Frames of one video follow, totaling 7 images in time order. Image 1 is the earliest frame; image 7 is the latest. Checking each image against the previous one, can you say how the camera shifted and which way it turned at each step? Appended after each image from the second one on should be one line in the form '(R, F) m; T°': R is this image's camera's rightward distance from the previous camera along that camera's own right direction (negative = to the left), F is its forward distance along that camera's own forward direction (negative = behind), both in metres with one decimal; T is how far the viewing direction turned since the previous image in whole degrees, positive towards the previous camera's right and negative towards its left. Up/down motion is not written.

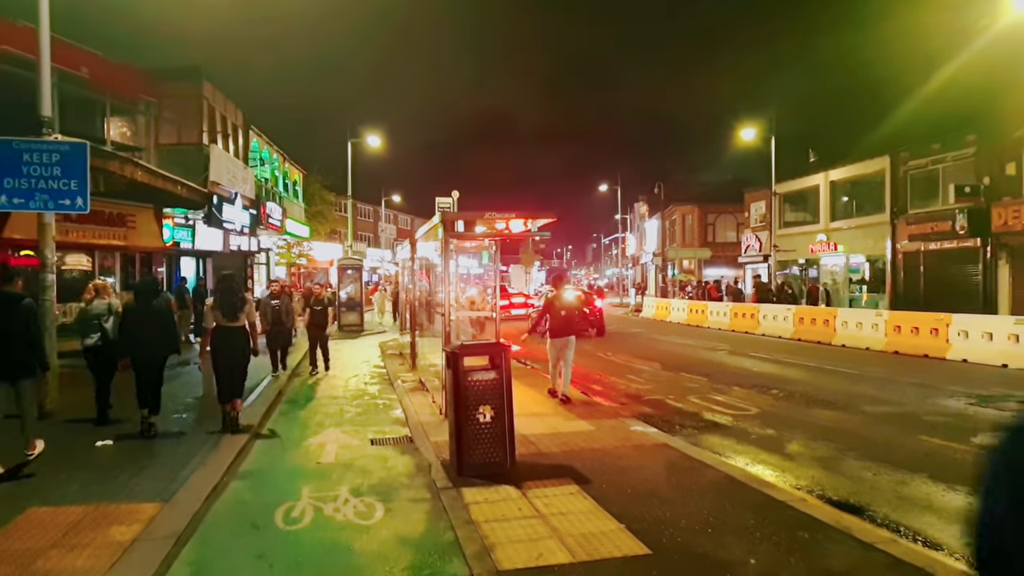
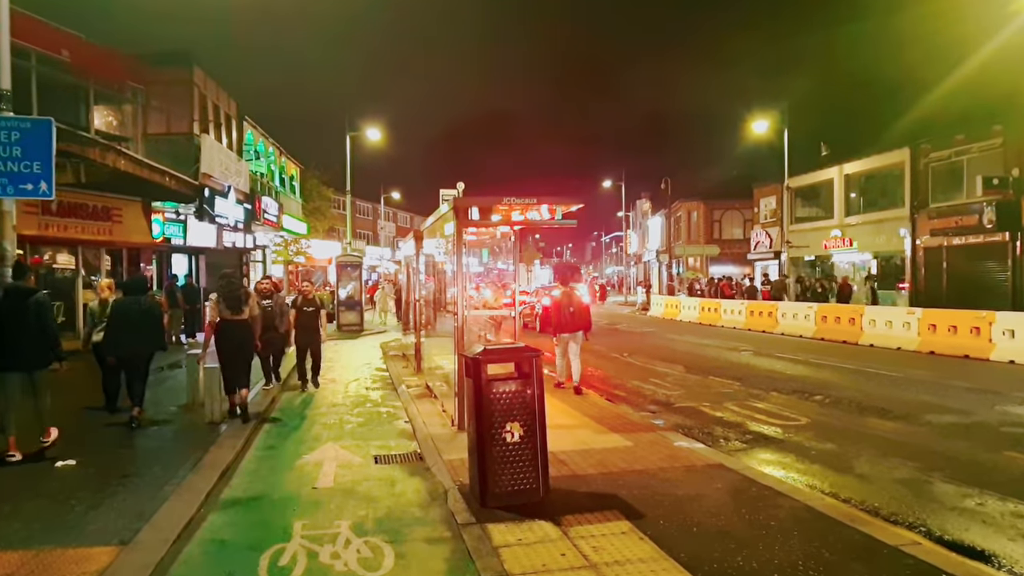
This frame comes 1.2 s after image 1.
(-0.3, +1.1) m; 0°
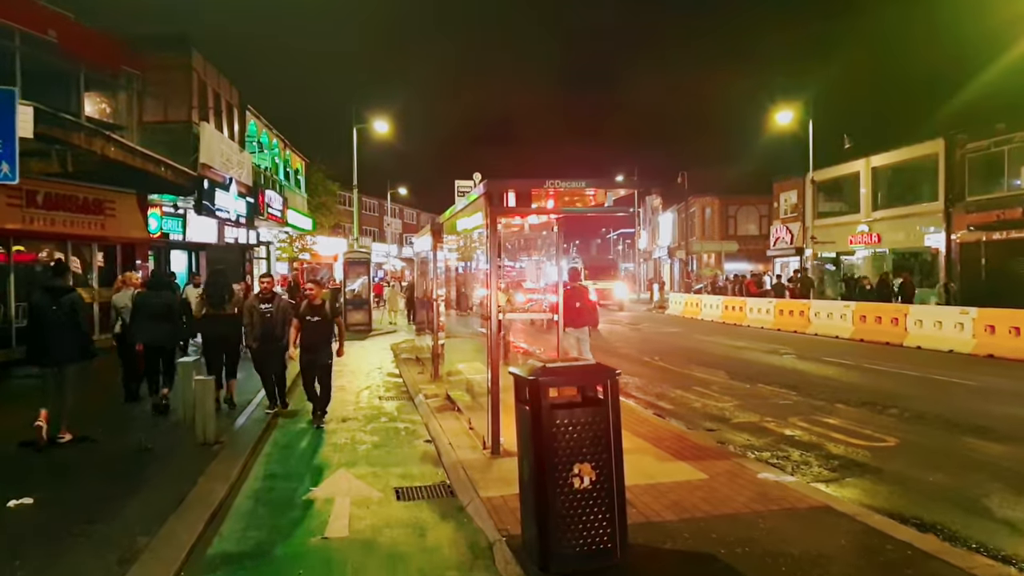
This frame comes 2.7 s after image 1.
(-0.4, +1.3) m; 0°
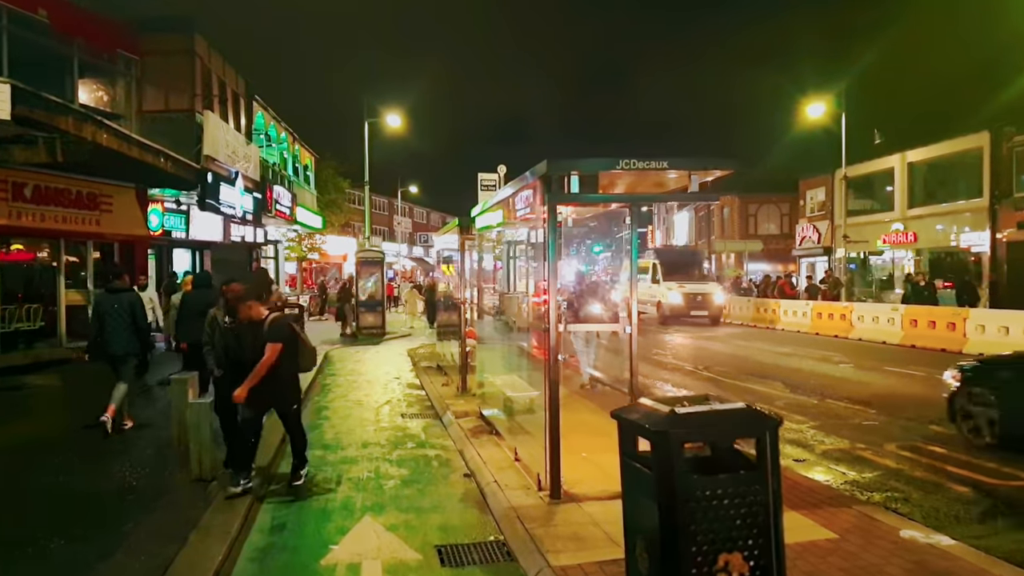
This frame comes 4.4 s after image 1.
(-0.4, +1.3) m; -1°
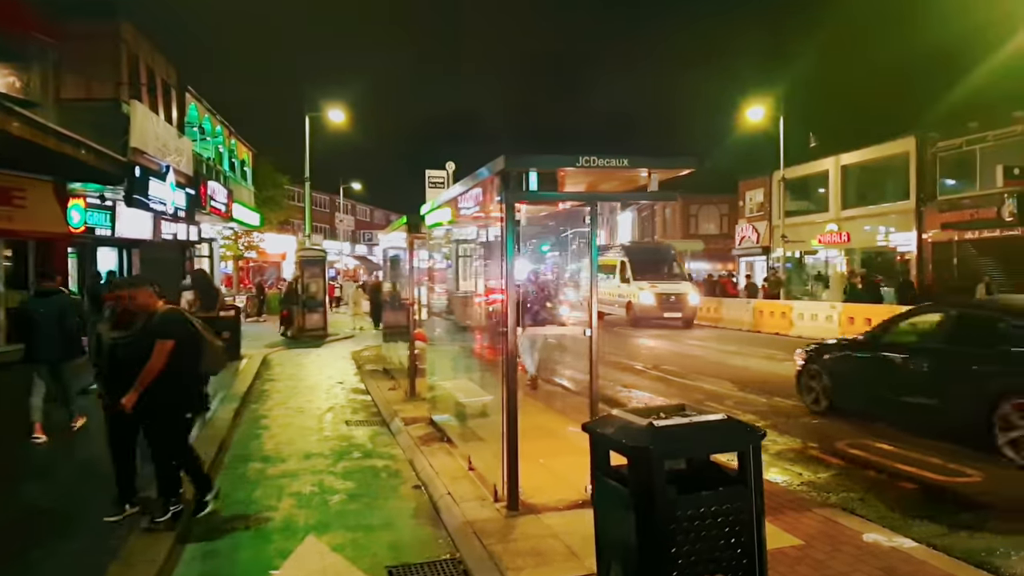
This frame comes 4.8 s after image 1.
(-0.1, +0.3) m; +4°
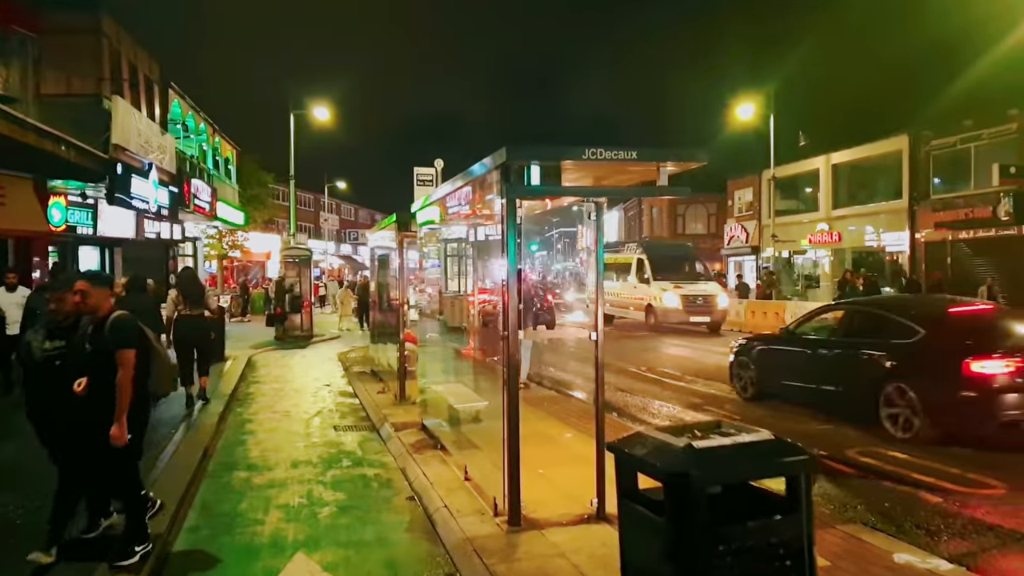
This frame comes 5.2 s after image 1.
(-0.1, +0.3) m; +1°
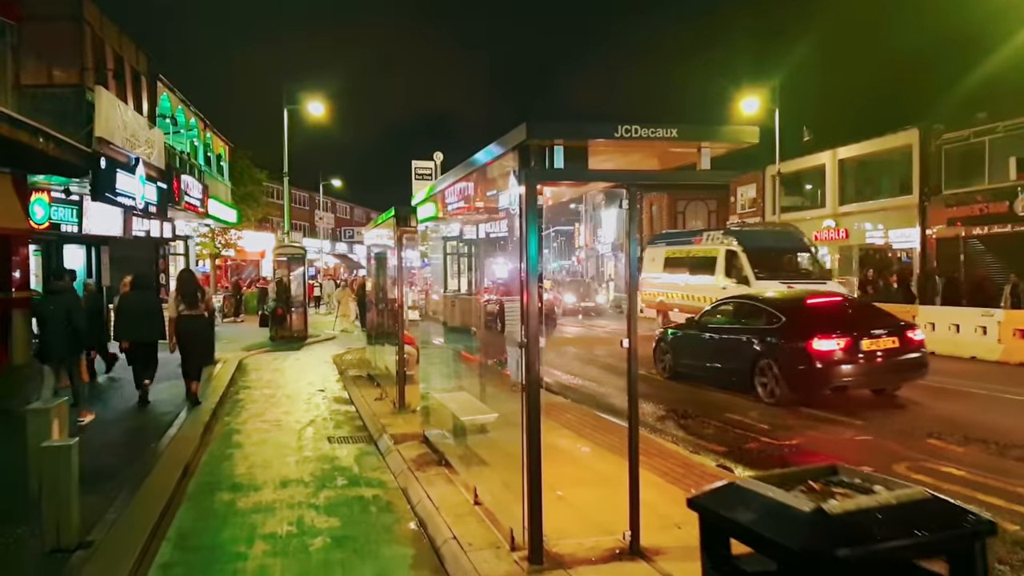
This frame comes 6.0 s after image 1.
(-0.1, +0.7) m; 0°
